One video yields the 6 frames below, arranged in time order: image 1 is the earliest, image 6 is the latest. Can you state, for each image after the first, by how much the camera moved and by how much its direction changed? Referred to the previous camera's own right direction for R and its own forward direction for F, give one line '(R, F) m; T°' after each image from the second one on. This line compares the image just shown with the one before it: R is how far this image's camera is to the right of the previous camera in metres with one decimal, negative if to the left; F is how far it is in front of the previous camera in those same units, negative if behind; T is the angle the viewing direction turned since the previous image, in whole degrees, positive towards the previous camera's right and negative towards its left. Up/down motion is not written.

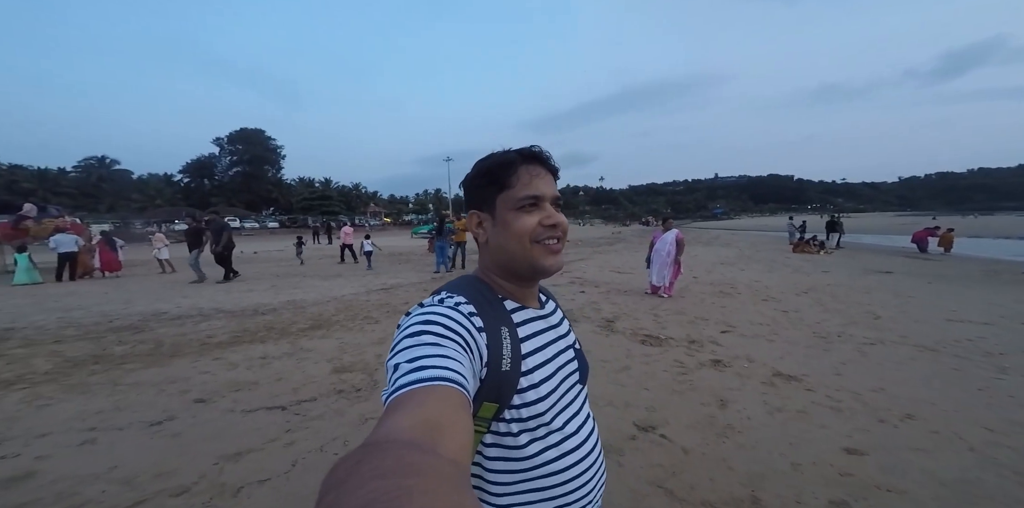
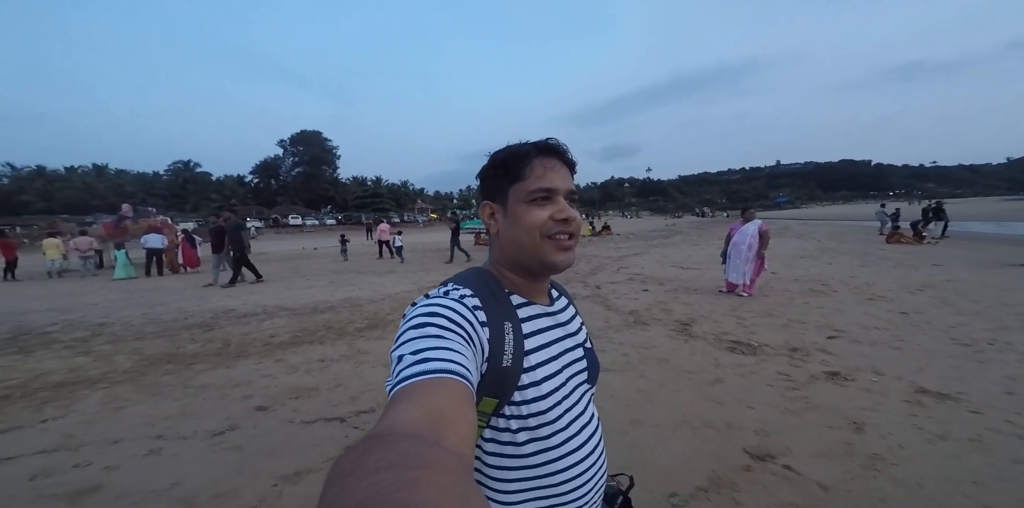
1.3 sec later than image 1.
(-0.3, +0.5) m; -6°
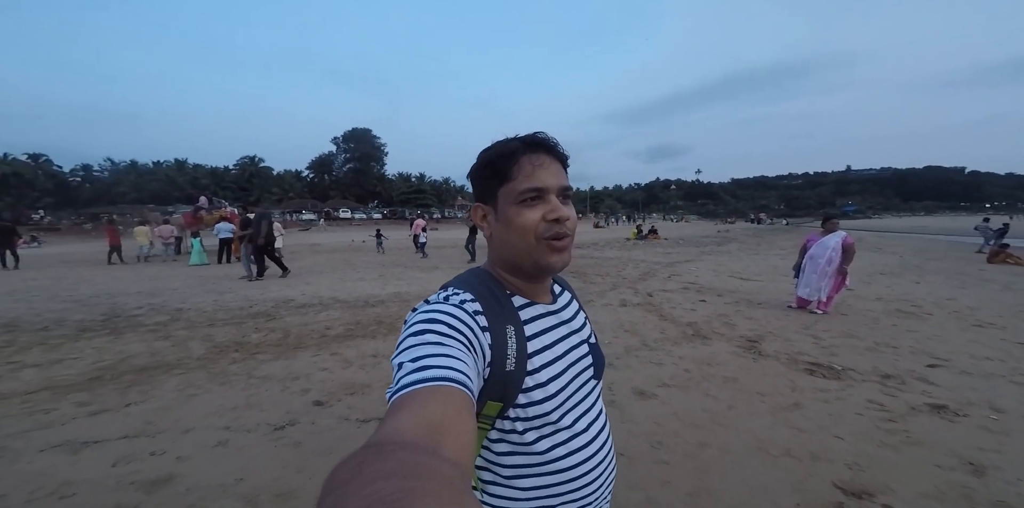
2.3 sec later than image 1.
(-0.2, +0.2) m; -5°
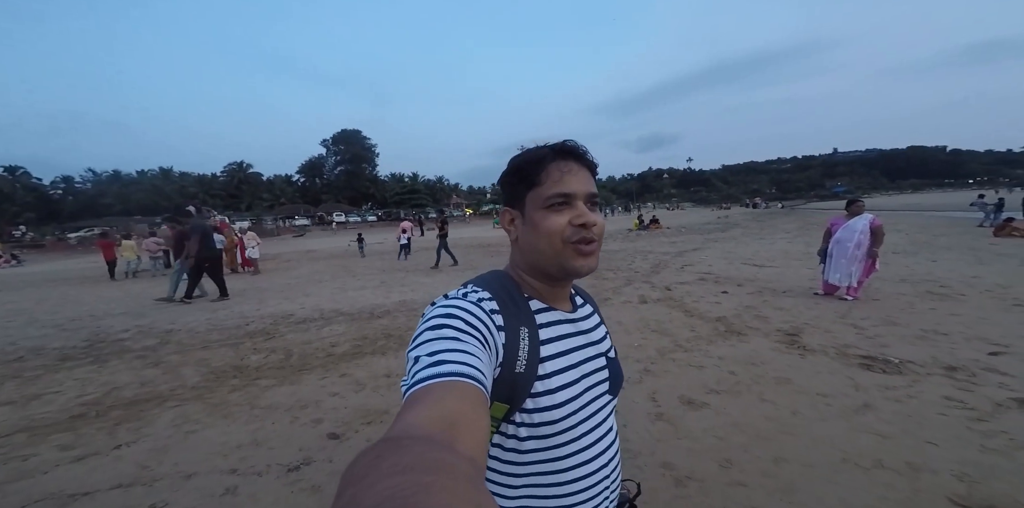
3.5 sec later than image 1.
(-0.3, +0.5) m; +1°
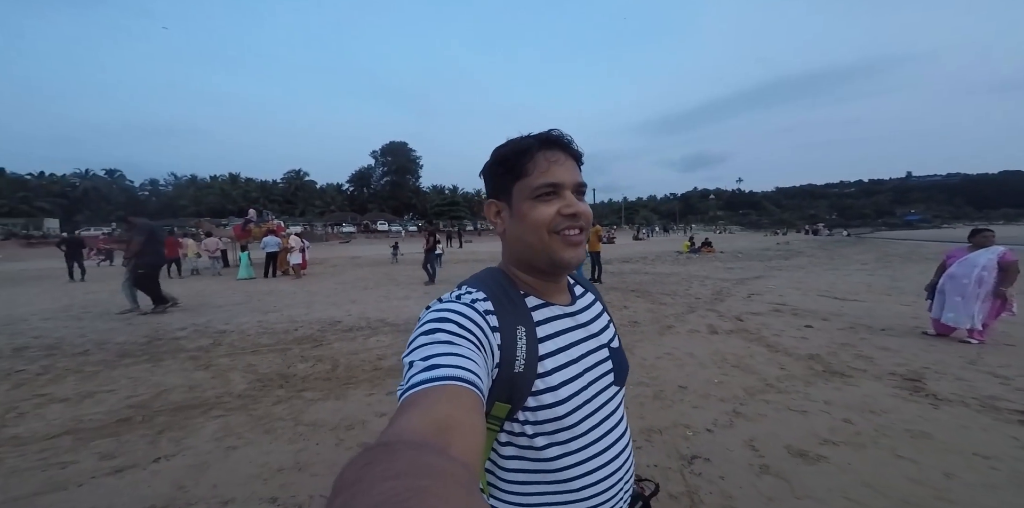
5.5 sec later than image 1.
(-0.4, +0.5) m; -5°
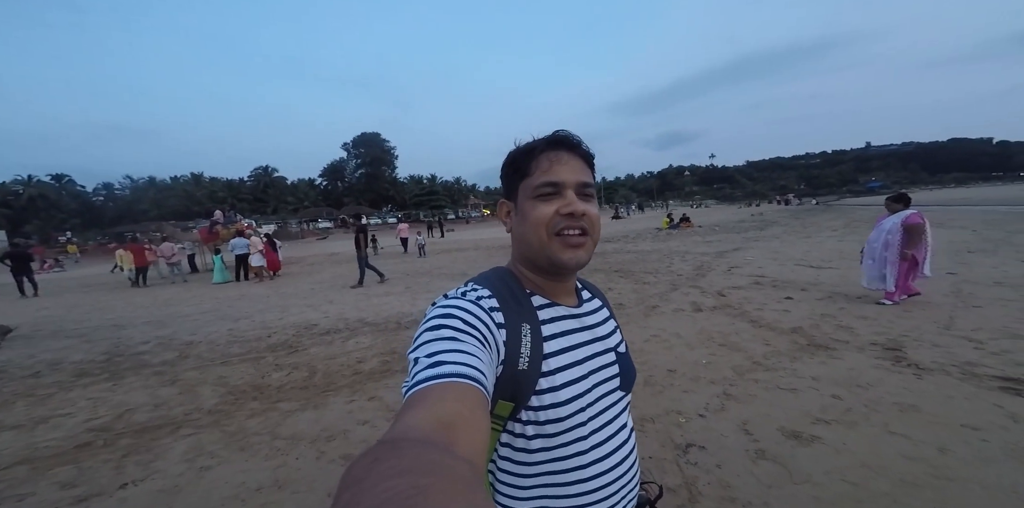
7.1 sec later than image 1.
(0.0, +0.2) m; +2°
